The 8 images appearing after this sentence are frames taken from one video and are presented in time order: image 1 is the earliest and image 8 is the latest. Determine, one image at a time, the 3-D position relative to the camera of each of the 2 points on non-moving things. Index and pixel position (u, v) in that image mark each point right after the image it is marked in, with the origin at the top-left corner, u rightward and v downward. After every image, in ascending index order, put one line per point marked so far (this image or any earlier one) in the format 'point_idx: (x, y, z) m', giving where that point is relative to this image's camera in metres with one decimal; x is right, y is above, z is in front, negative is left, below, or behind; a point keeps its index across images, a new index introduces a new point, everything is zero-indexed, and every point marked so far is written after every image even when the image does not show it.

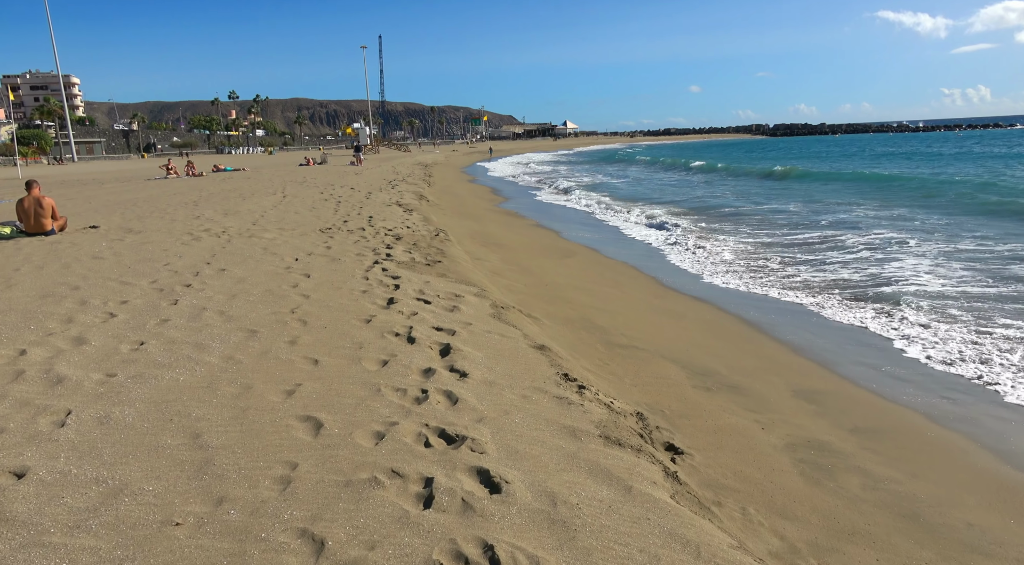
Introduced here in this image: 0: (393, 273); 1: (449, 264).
0: (-1.2, +0.1, +7.7) m
1: (-0.7, +0.2, +9.1) m
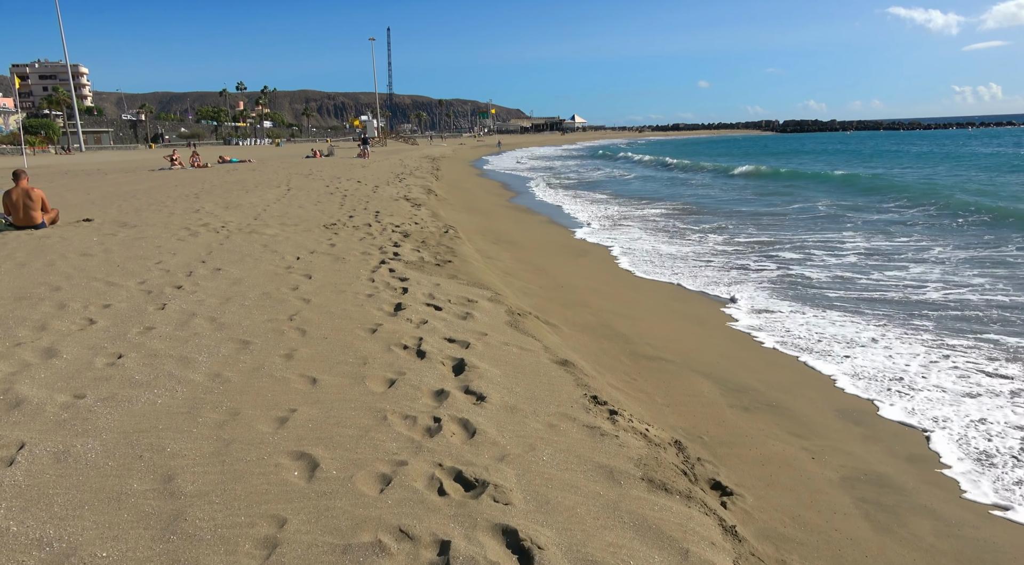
0: (-1.0, +0.1, +7.2) m
1: (-0.6, +0.2, +8.6) m
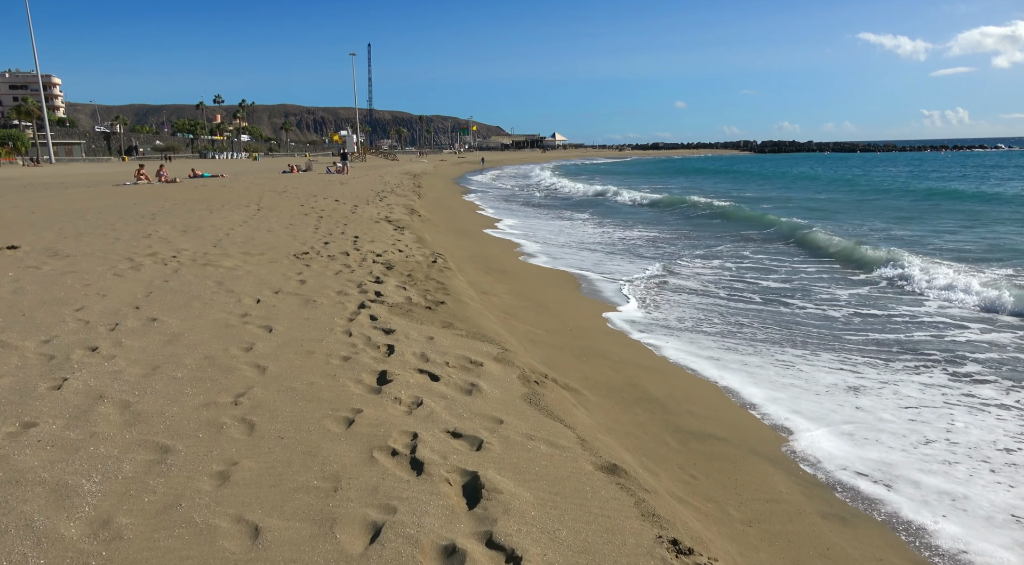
0: (-0.9, -0.3, +5.8) m
1: (-0.5, -0.2, +7.2) m
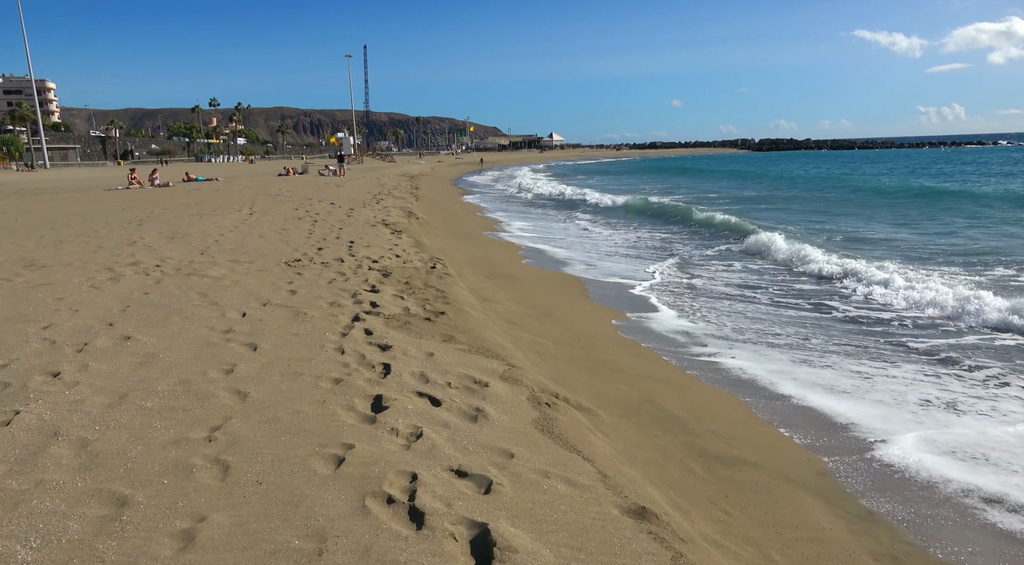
0: (-0.9, -0.4, +5.3) m
1: (-0.5, -0.3, +6.8) m
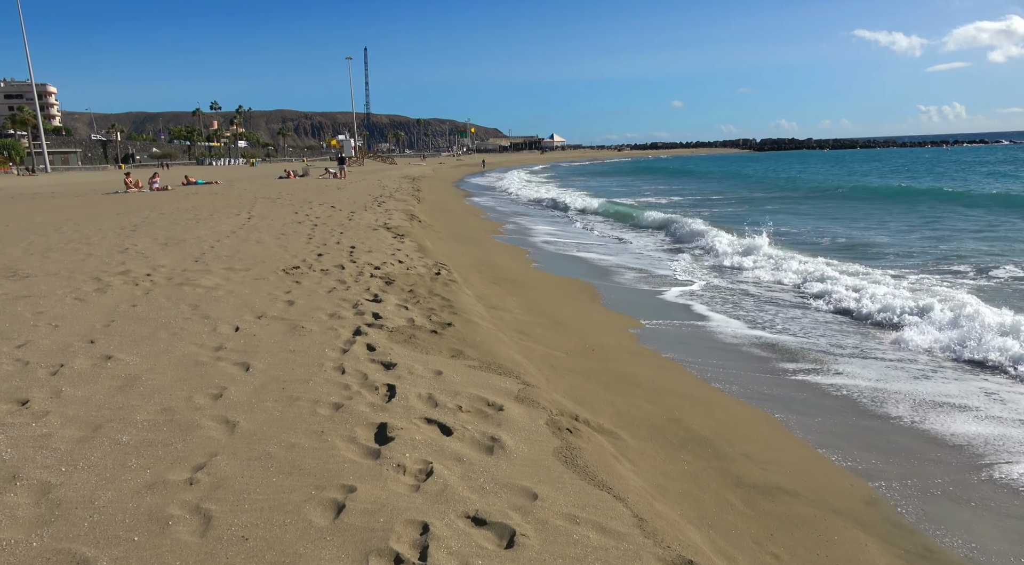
0: (-0.8, -0.5, +4.9) m
1: (-0.4, -0.4, +6.4) m
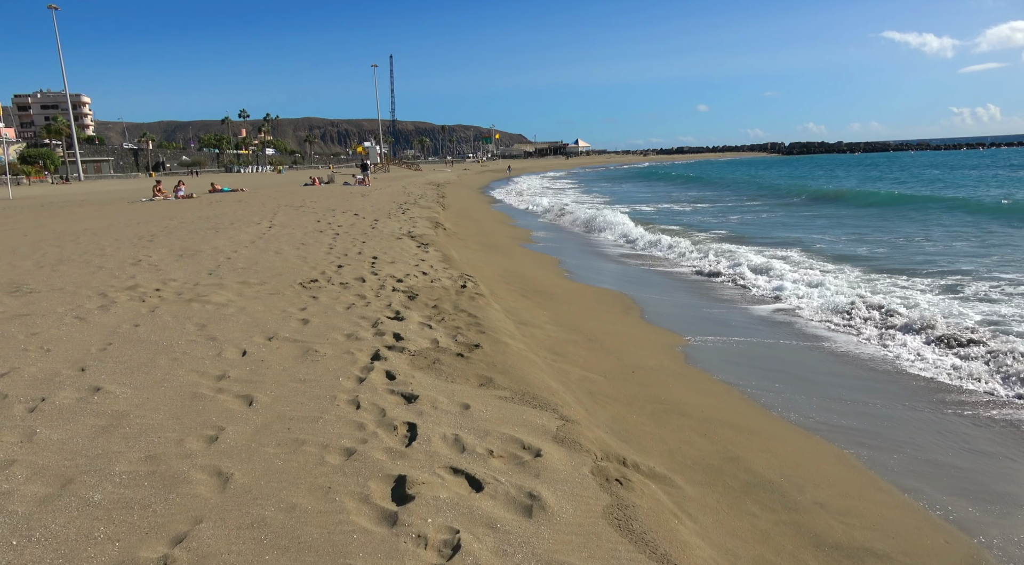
0: (-0.6, -0.6, +4.4) m
1: (-0.1, -0.5, +5.8) m
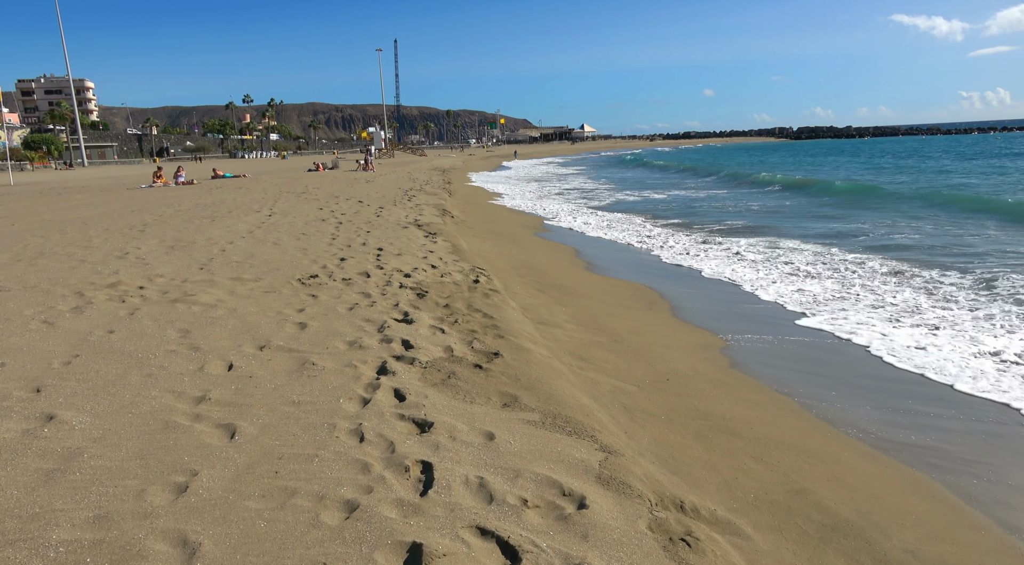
0: (-0.4, -0.6, +3.7) m
1: (0.0, -0.5, +5.1) m
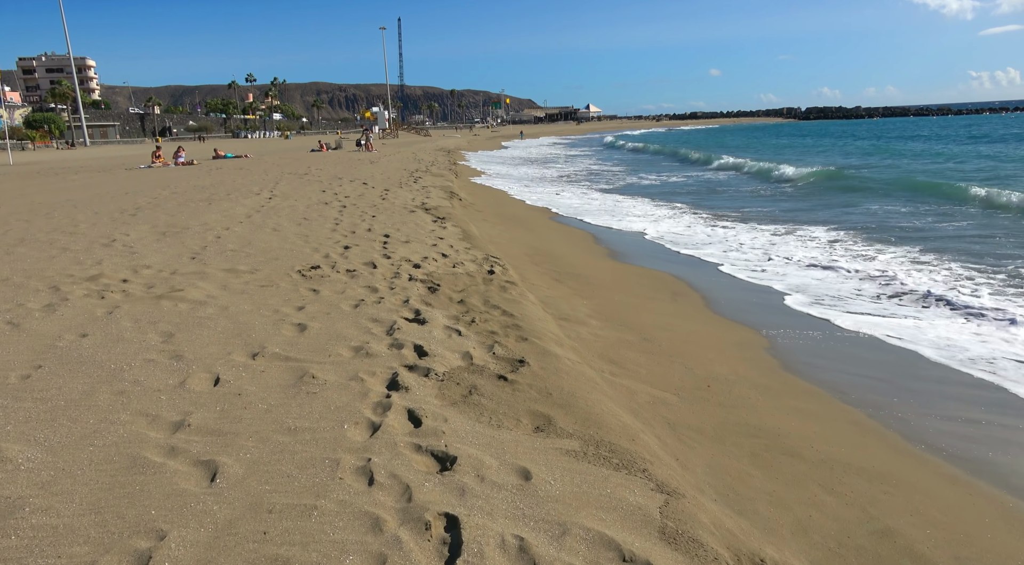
0: (-0.3, -0.6, +3.1) m
1: (+0.2, -0.5, +4.5) m
